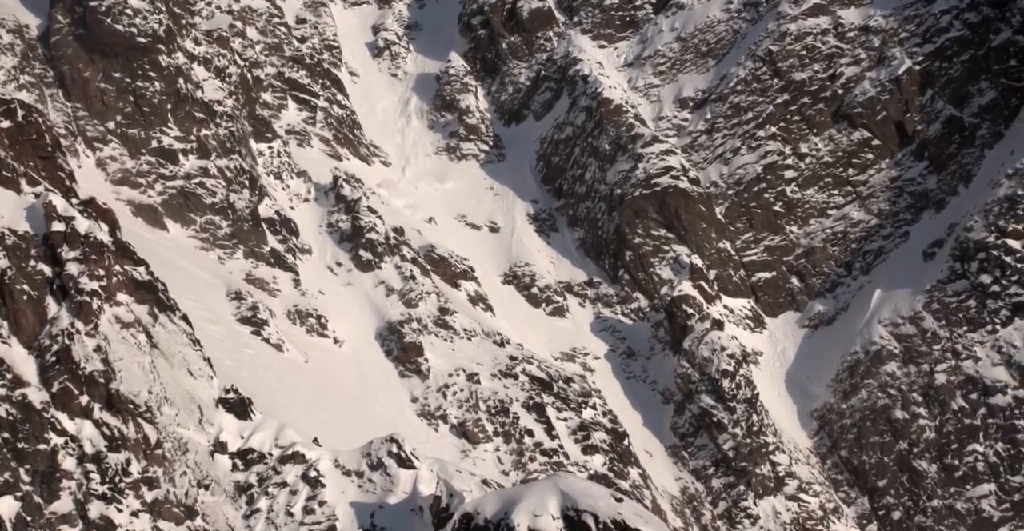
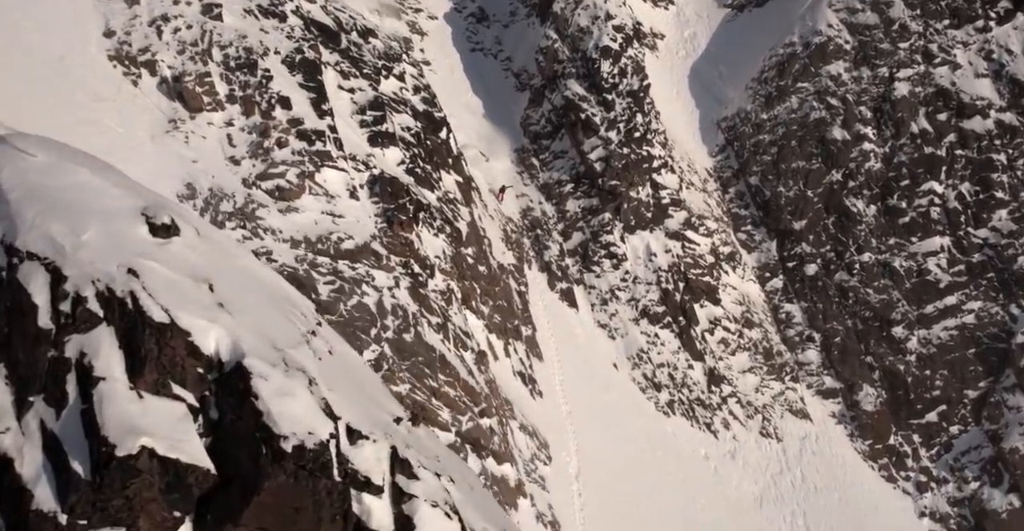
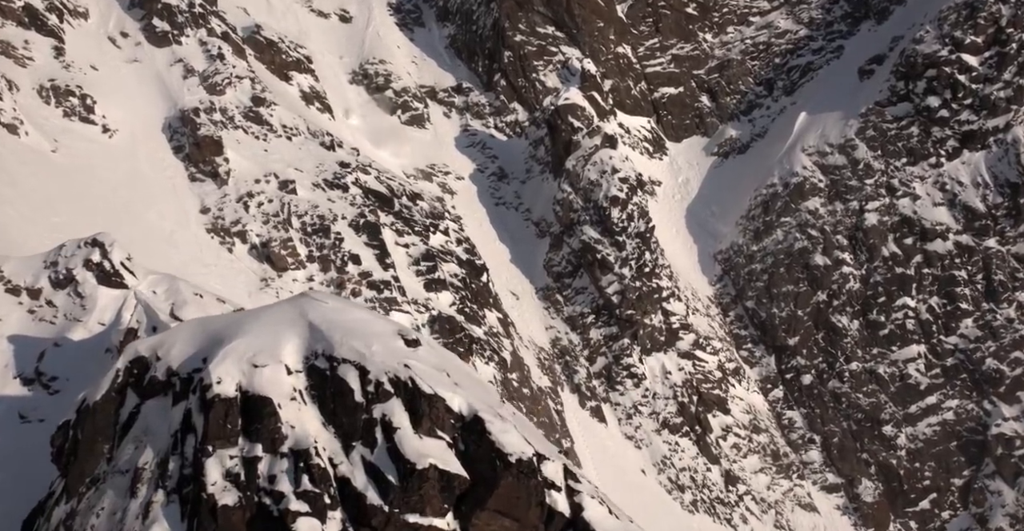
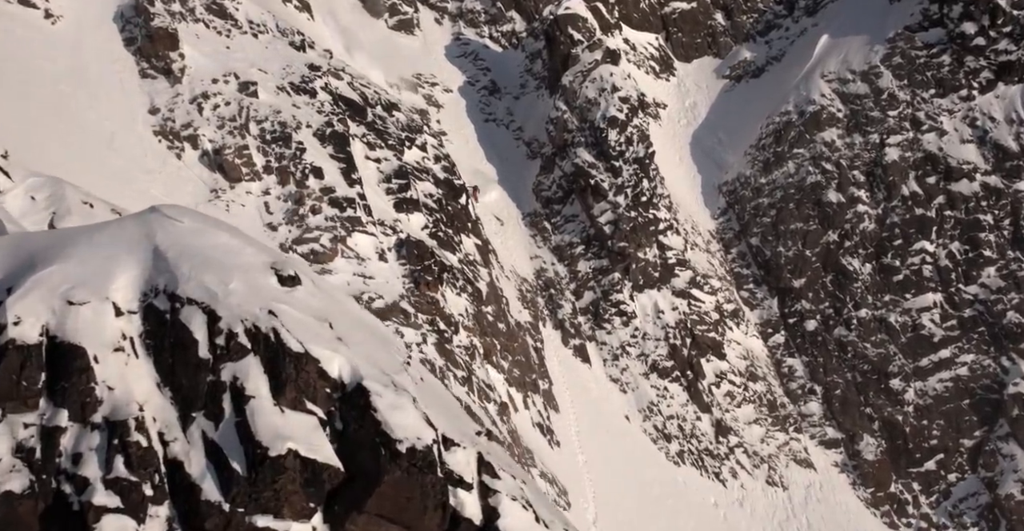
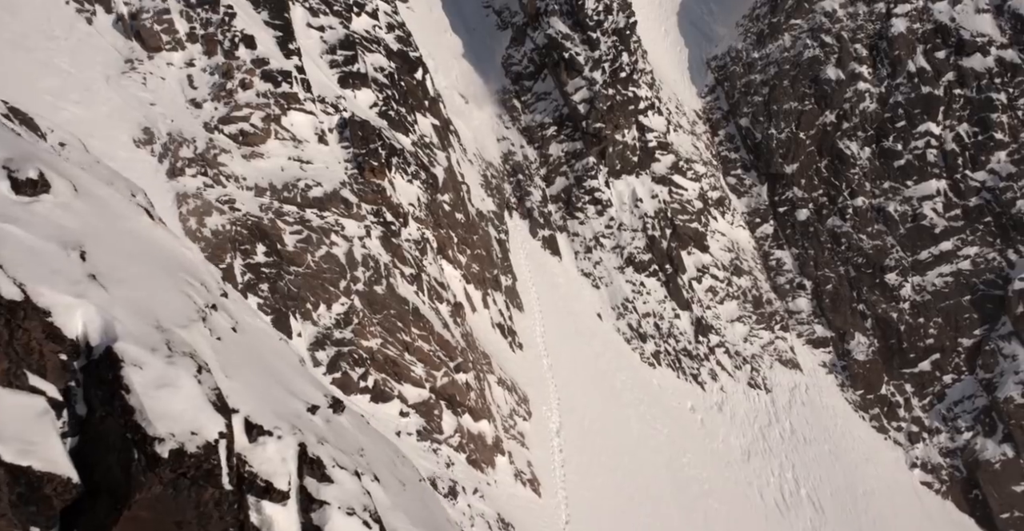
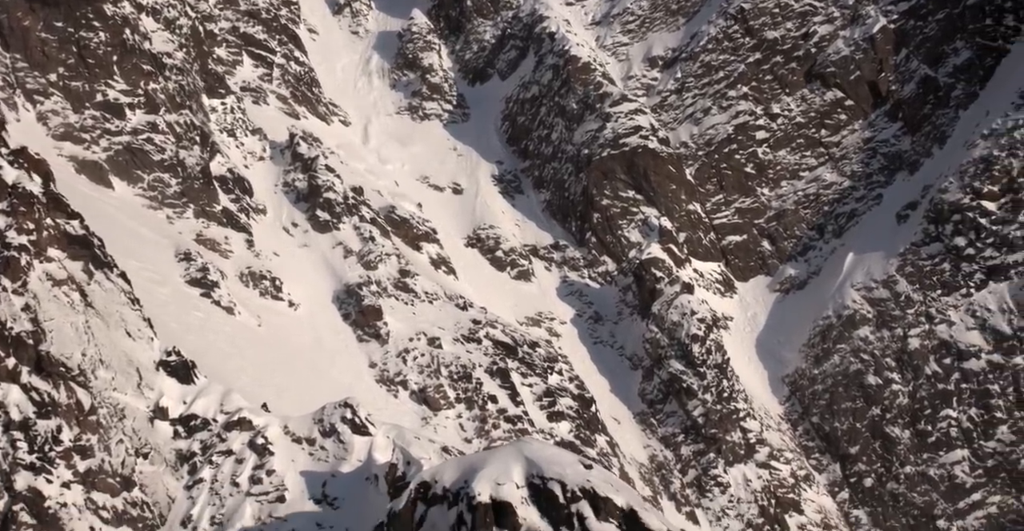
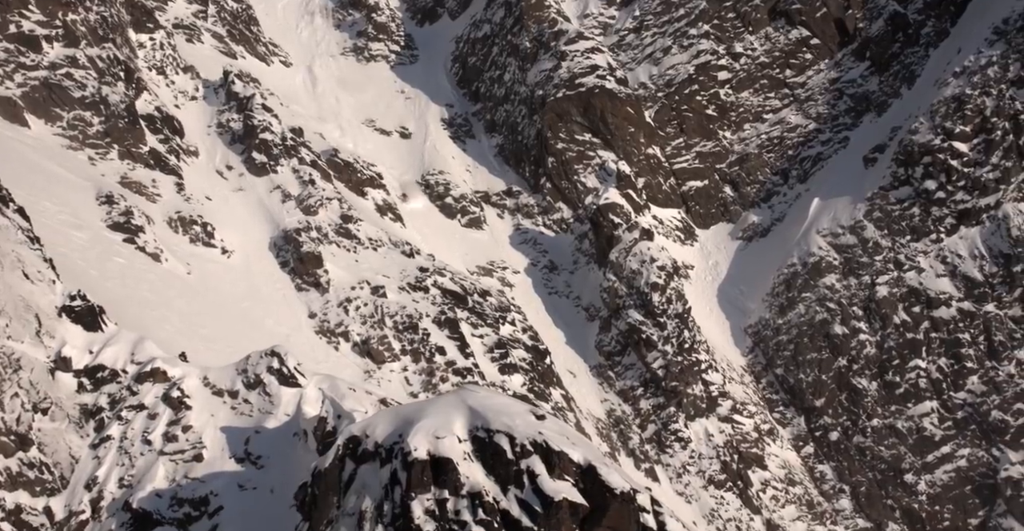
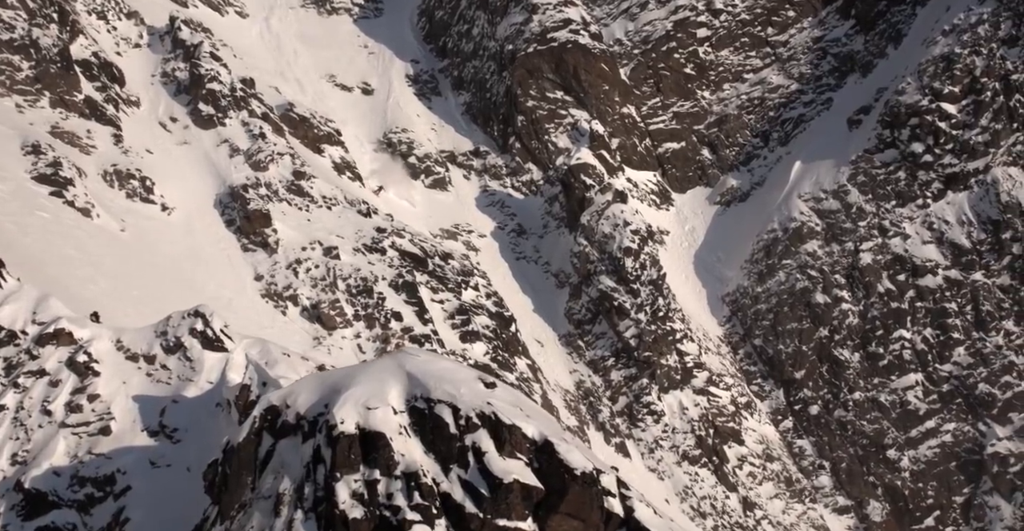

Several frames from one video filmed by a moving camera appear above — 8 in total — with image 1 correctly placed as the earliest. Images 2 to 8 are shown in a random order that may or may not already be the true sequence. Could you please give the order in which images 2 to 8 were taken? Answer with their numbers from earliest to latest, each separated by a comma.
6, 7, 8, 3, 4, 2, 5
